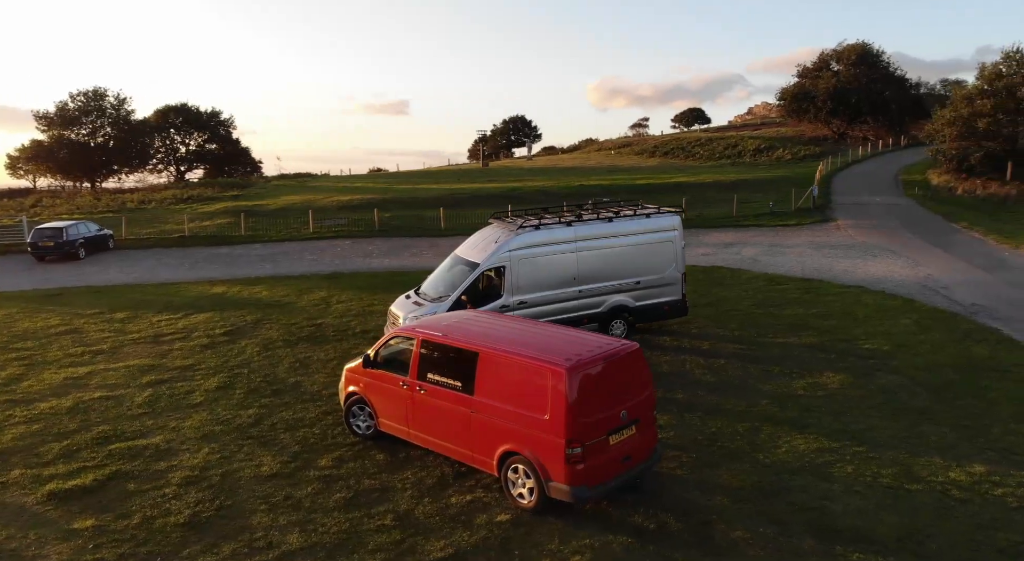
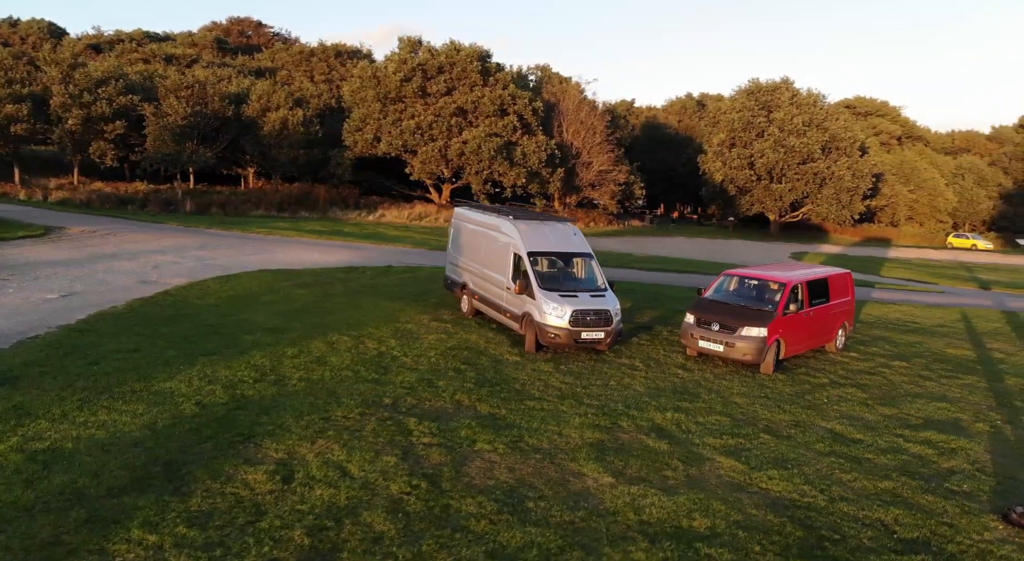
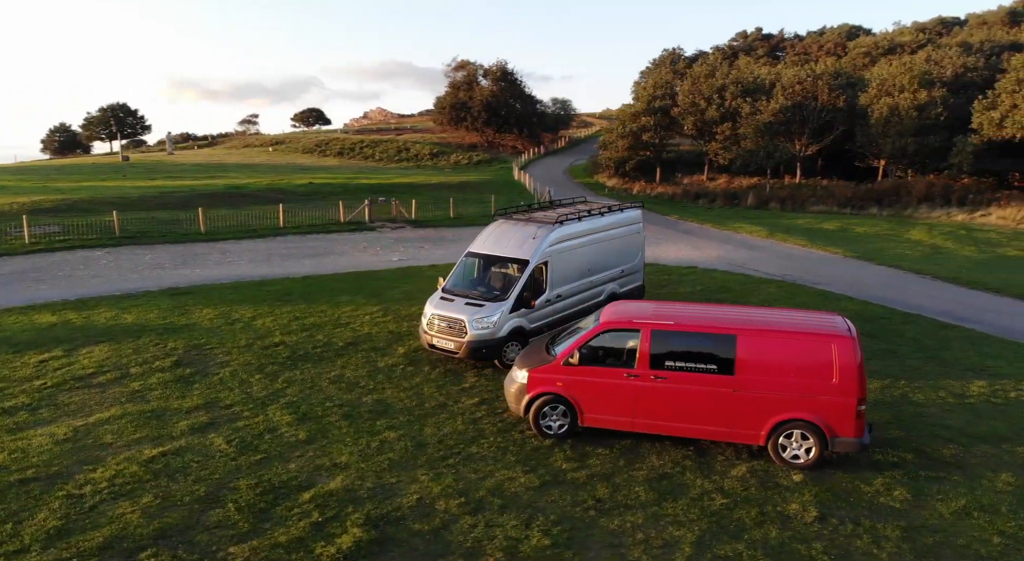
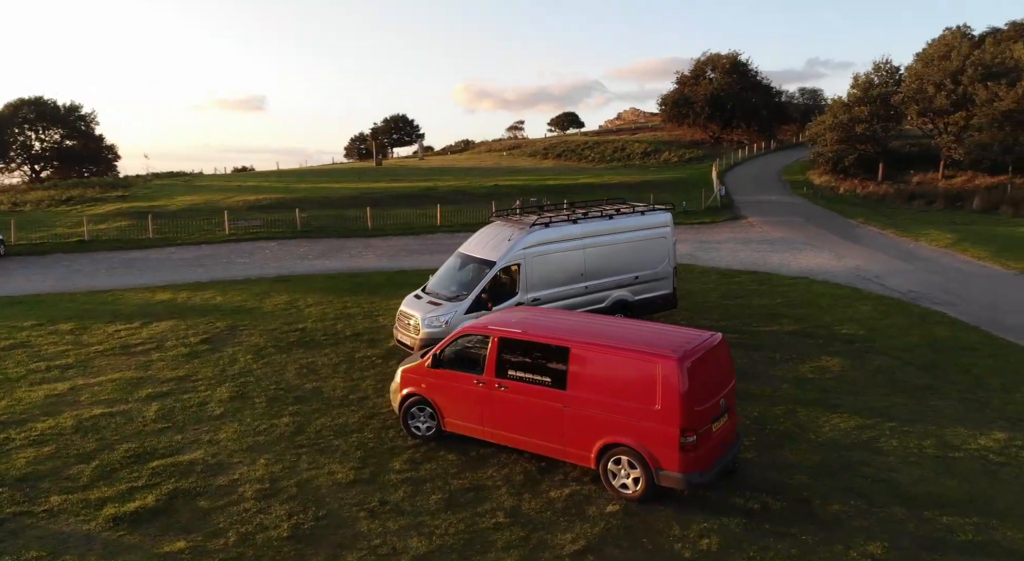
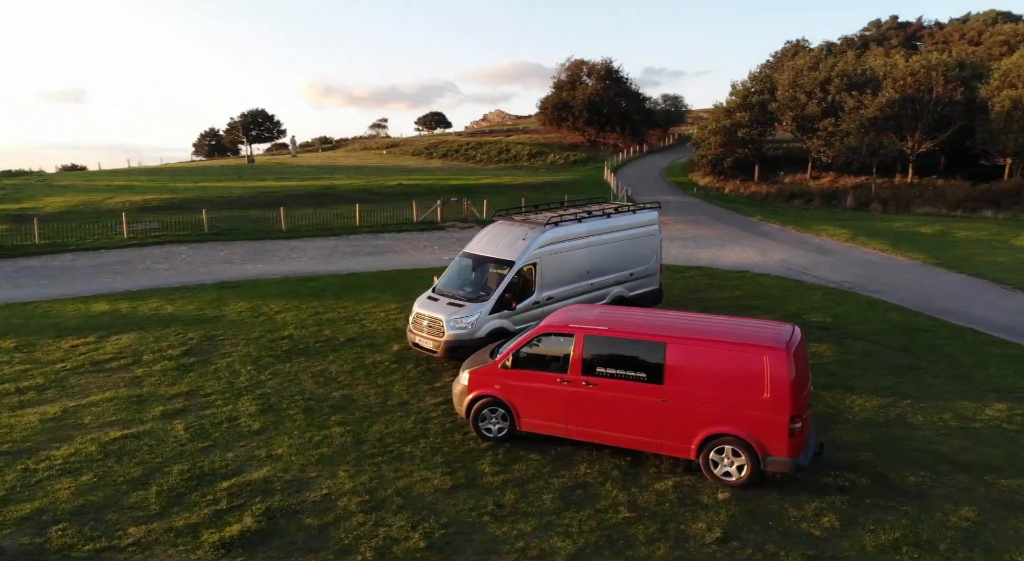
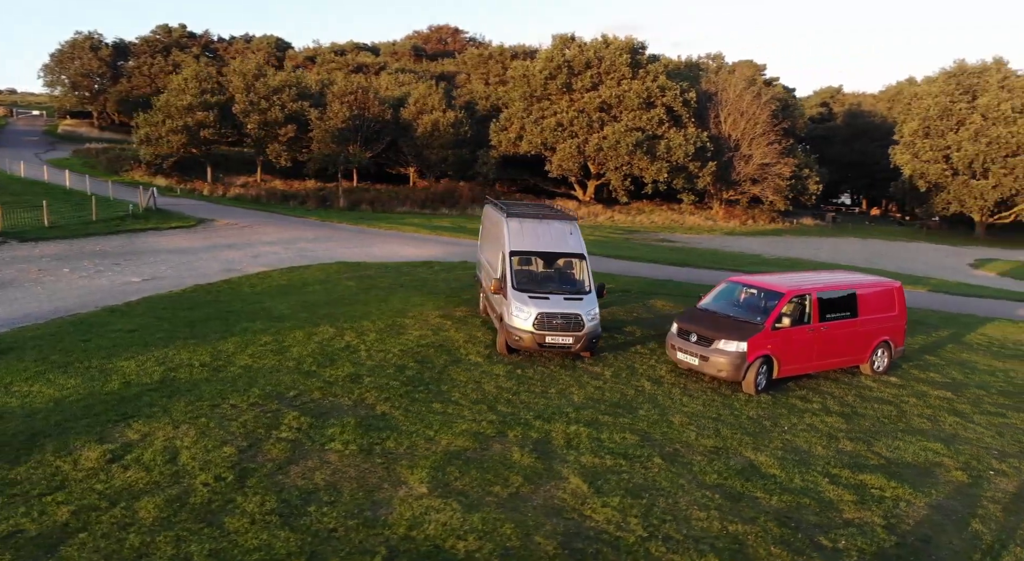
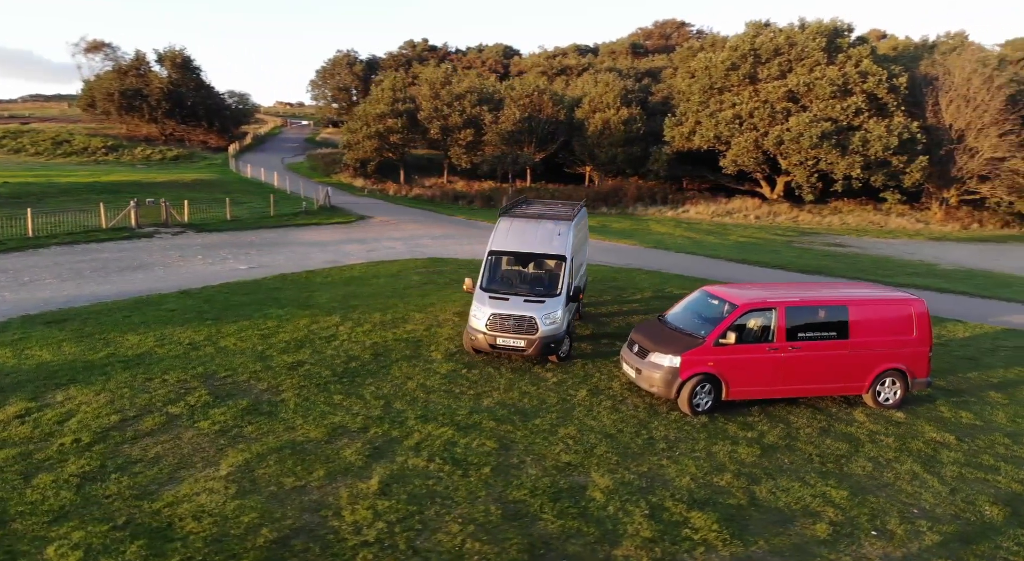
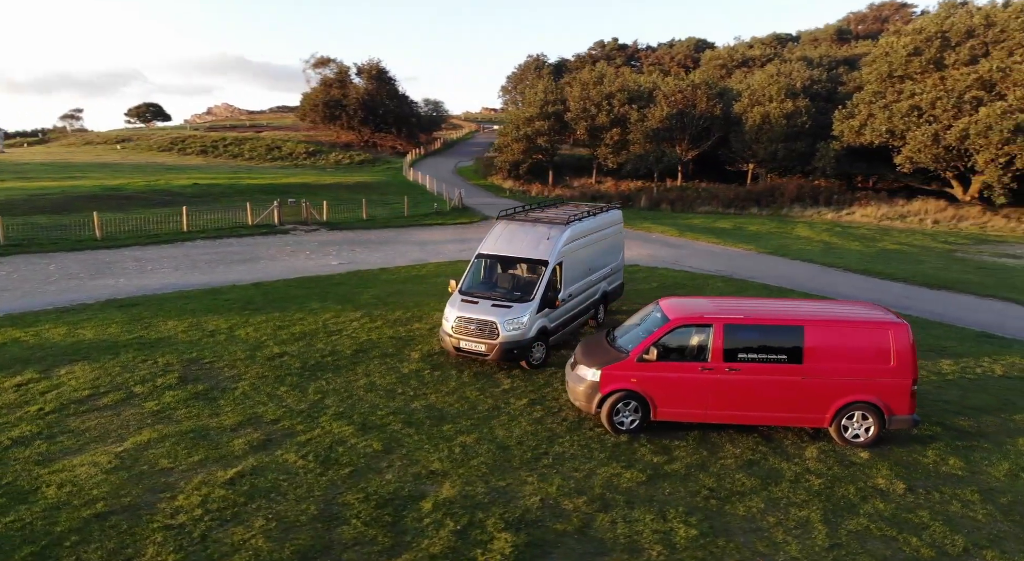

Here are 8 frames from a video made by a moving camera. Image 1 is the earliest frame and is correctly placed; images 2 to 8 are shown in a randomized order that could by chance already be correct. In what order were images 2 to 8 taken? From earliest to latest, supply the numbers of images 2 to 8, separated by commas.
4, 5, 3, 8, 7, 6, 2
